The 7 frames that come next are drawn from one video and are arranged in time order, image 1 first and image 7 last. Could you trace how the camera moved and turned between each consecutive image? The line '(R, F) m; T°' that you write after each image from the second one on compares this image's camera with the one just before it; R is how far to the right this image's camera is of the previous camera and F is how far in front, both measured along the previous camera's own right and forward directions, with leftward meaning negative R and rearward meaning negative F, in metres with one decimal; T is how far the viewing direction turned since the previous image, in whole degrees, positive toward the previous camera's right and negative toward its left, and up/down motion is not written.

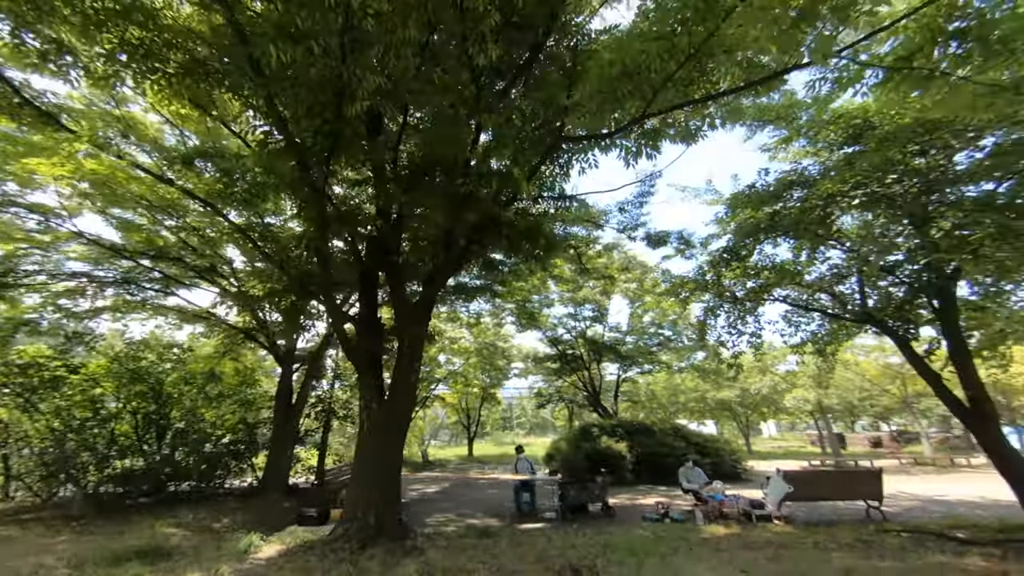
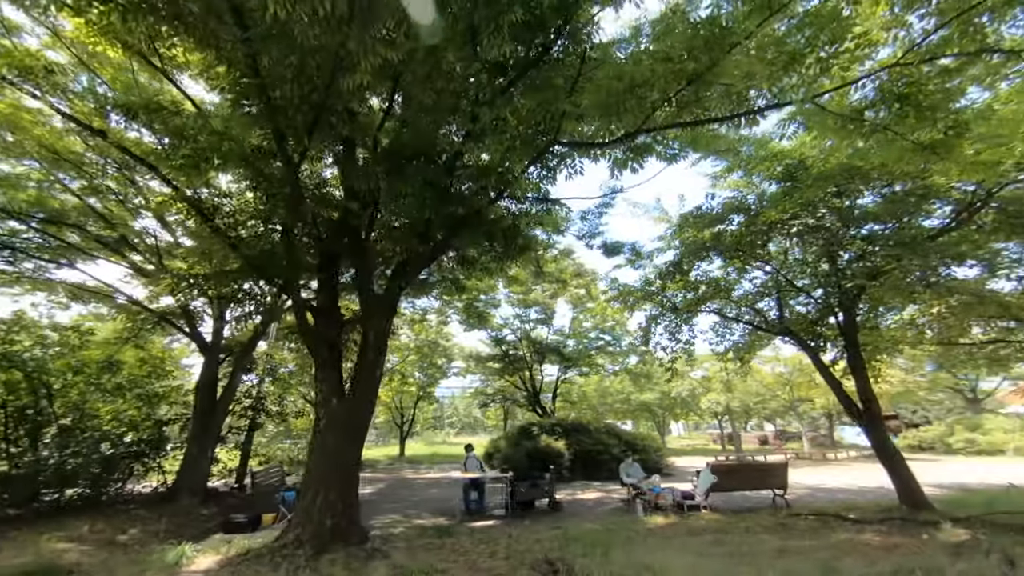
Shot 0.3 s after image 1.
(-0.8, 0.0) m; +10°
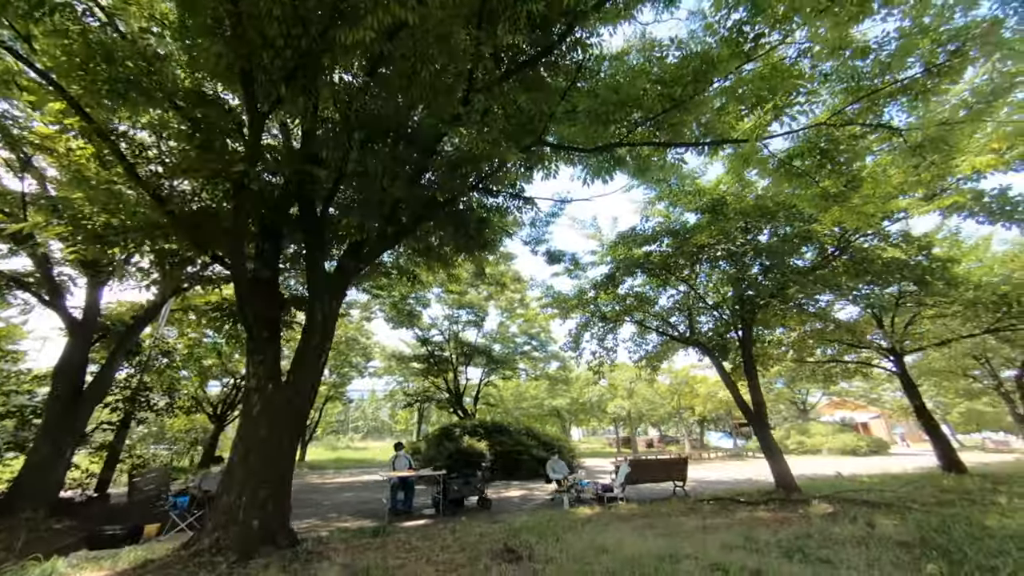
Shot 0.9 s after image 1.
(-0.9, 0.0) m; +13°
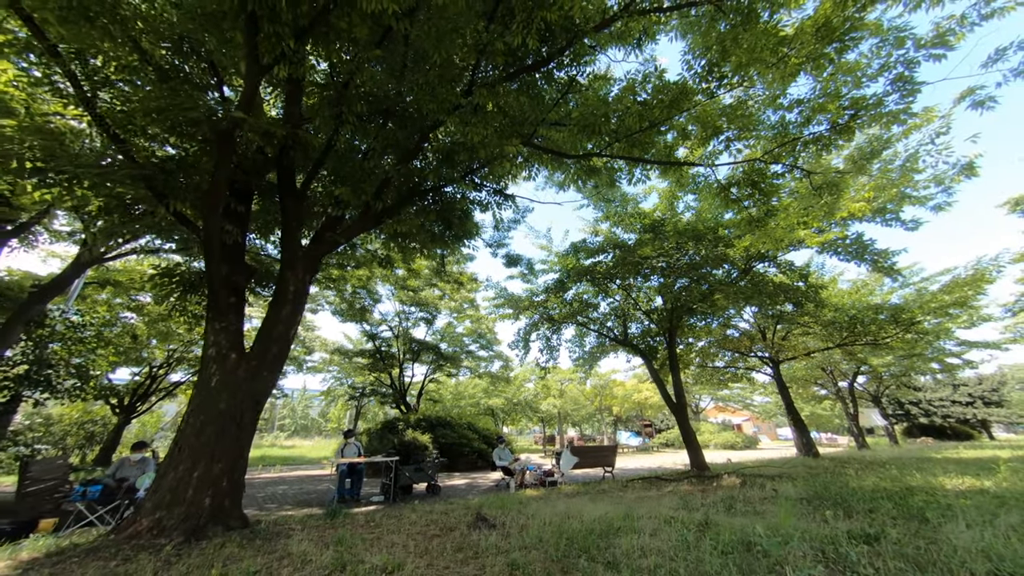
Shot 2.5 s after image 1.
(-0.9, -0.3) m; +11°
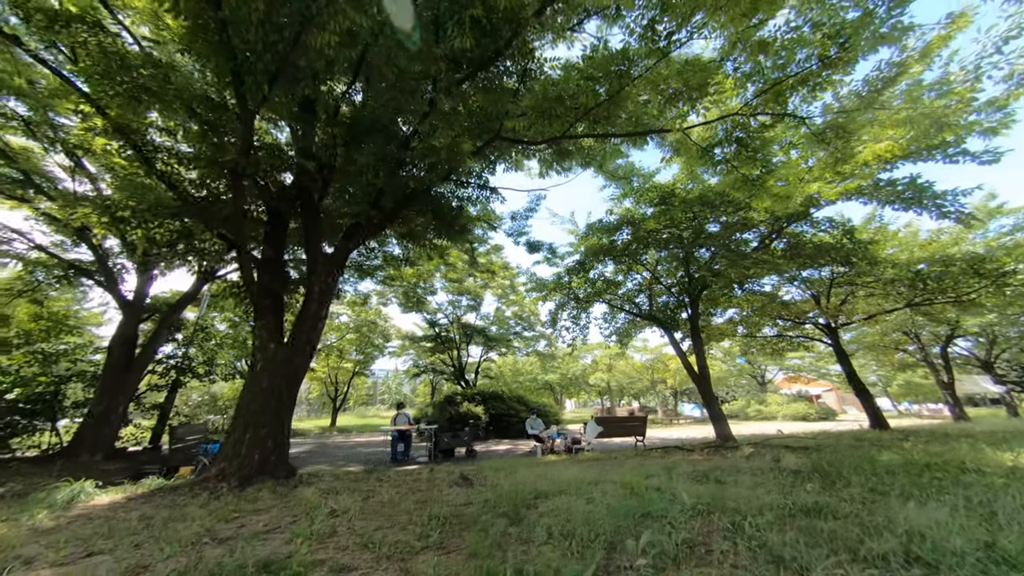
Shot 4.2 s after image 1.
(+1.8, -0.2) m; -12°
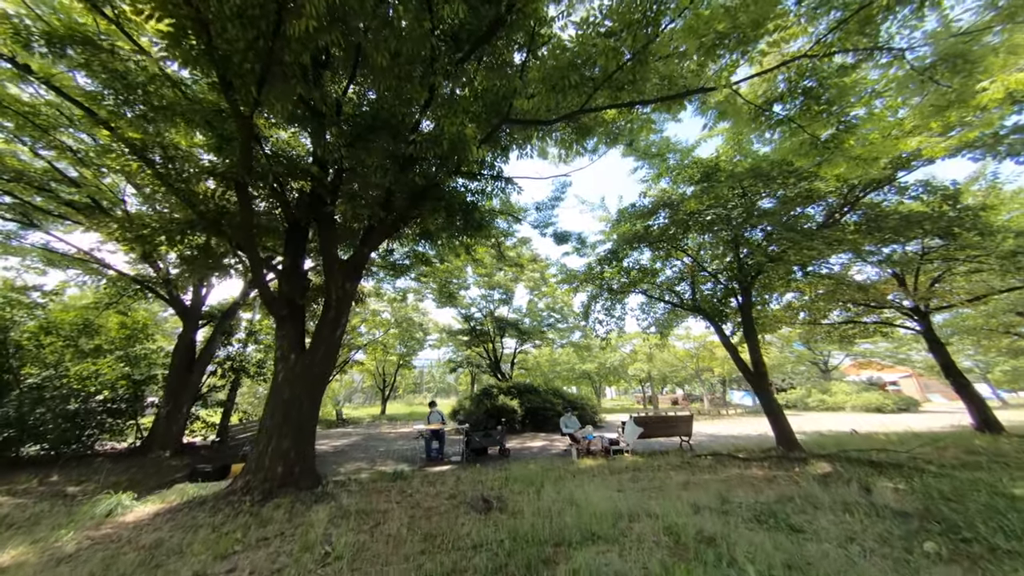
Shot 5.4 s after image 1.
(+0.4, +0.7) m; -7°
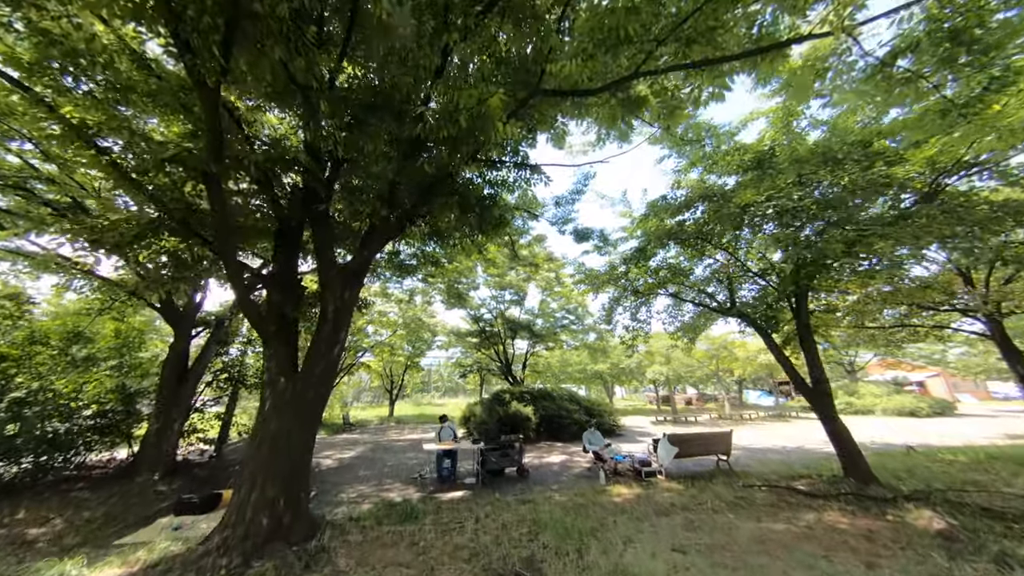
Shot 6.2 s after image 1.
(-0.4, +1.2) m; -1°
